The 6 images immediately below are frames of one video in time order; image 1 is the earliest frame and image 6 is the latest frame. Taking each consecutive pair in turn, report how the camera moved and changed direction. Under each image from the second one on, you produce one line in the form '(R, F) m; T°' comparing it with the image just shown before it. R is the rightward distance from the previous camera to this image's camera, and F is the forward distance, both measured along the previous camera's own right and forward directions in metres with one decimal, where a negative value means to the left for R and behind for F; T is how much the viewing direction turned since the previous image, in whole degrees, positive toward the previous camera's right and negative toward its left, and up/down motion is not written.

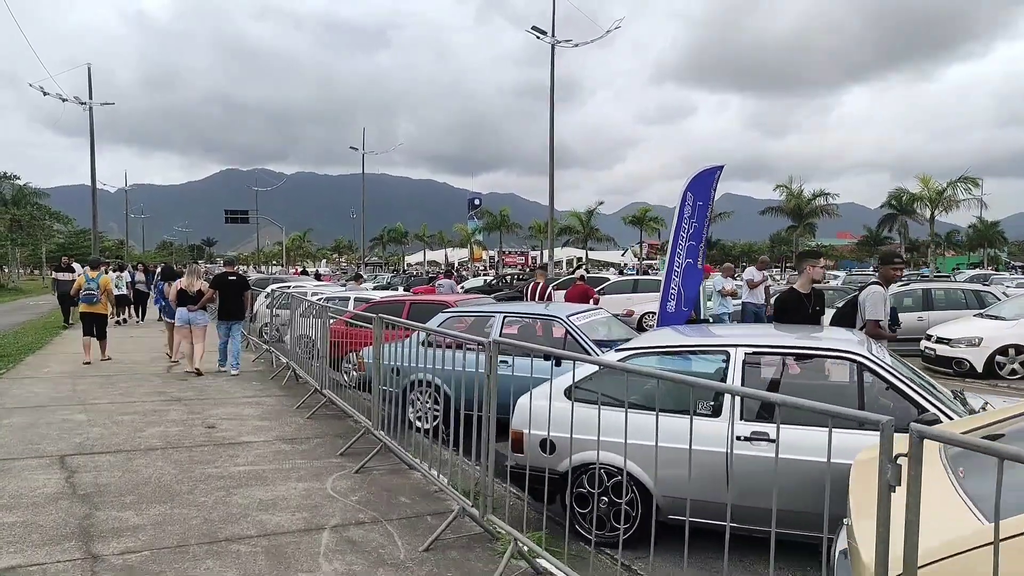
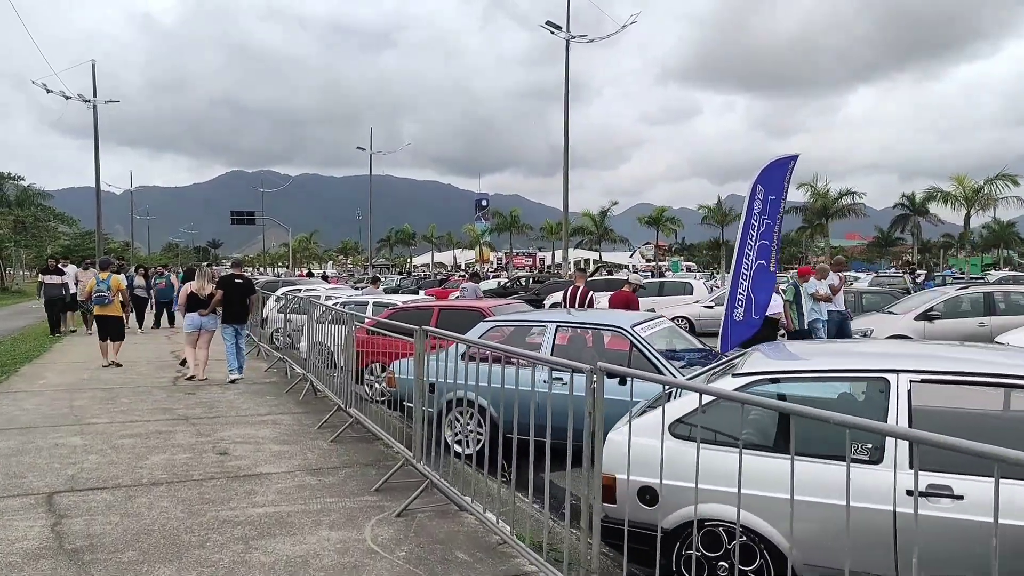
(-0.4, +0.9) m; 0°
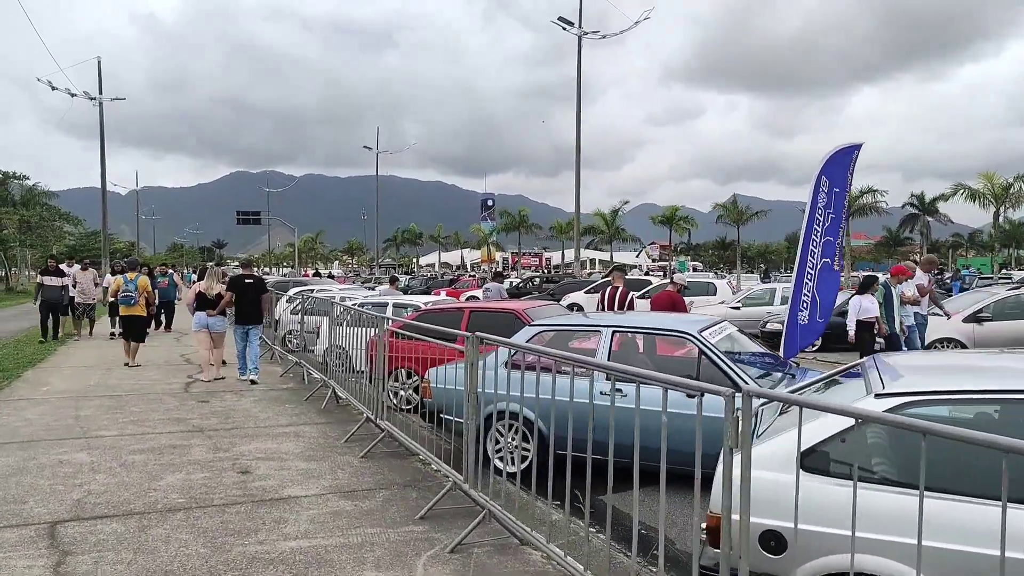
(-0.4, +0.6) m; 0°
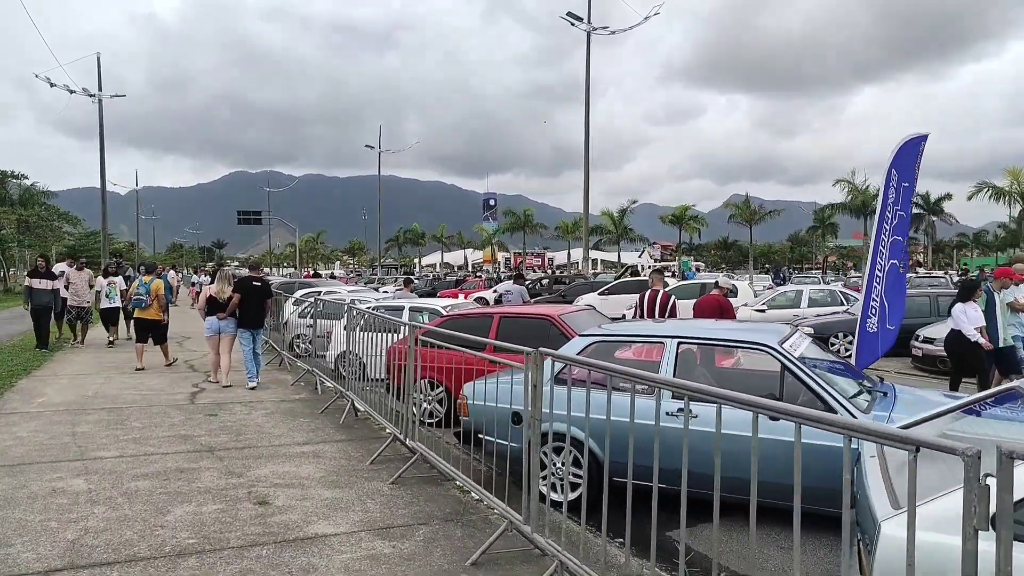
(-0.3, +0.6) m; 0°
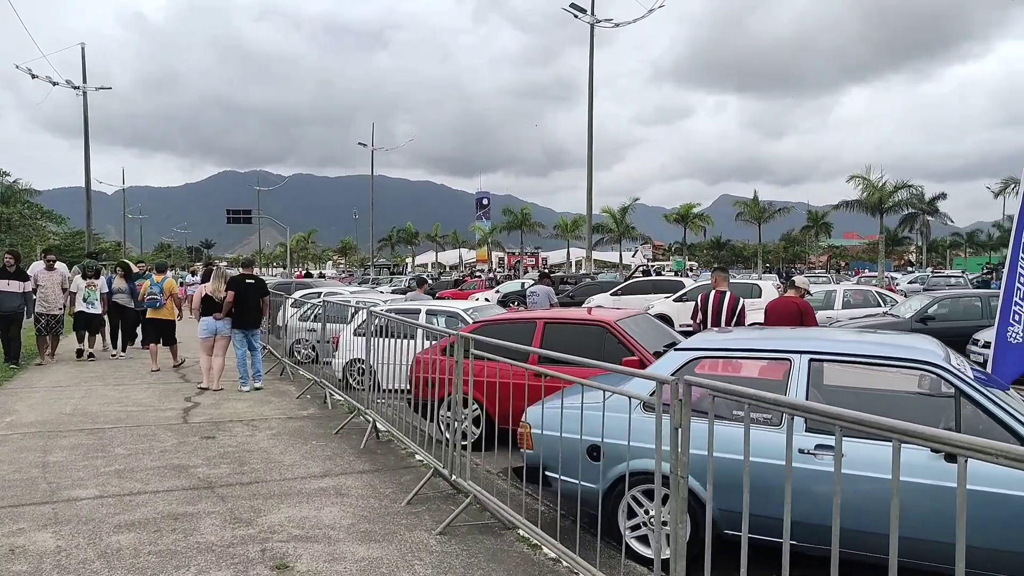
(-0.5, +1.0) m; +1°
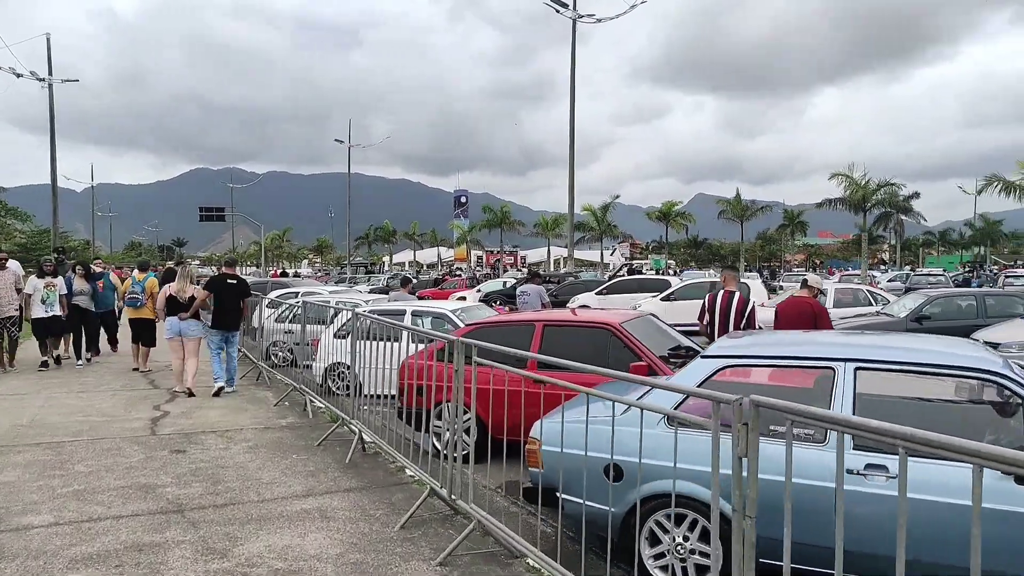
(-0.2, +0.4) m; +2°
